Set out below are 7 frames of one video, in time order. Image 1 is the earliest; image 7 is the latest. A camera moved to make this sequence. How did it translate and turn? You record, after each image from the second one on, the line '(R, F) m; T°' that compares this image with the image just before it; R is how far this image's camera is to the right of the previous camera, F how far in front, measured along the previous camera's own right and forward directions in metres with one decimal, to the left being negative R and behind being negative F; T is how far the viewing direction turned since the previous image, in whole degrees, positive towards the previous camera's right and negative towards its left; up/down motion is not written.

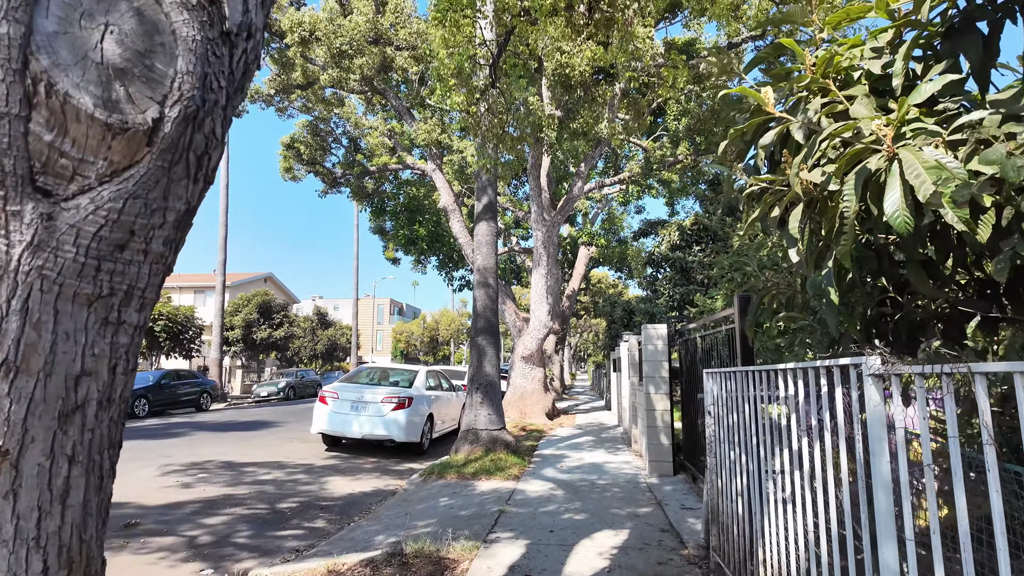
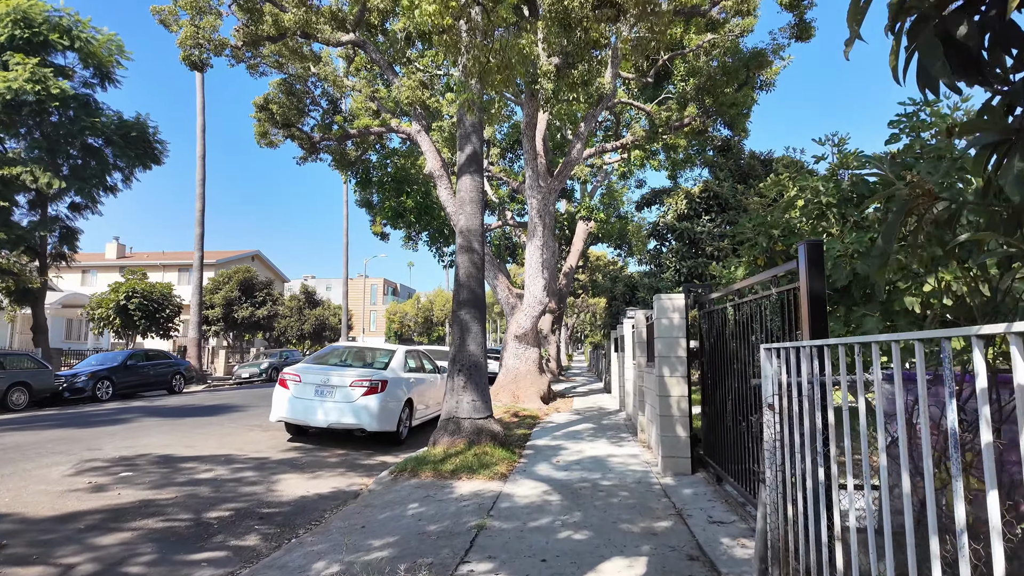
(+0.1, +1.4) m; 0°
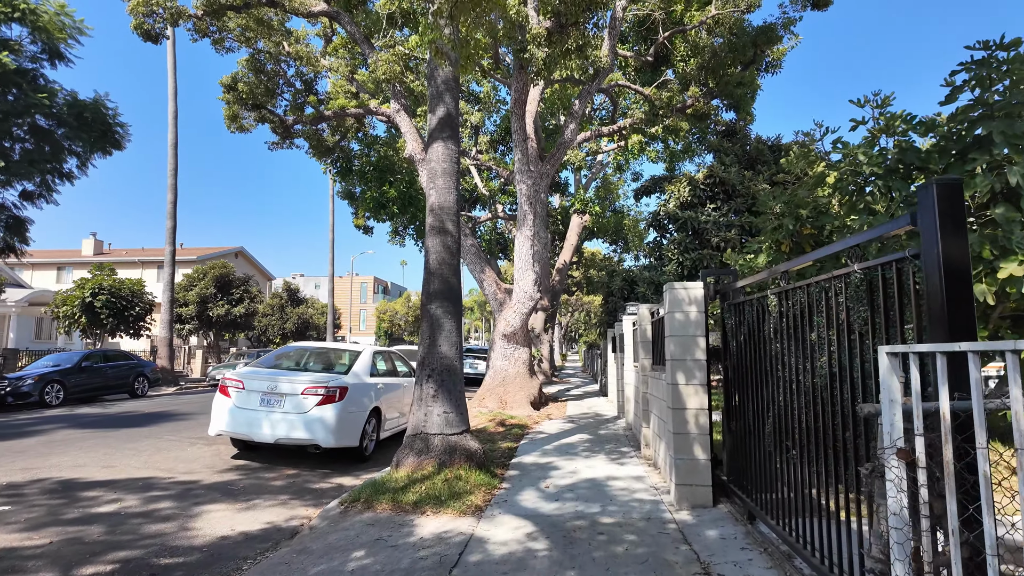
(+0.2, +1.3) m; +1°
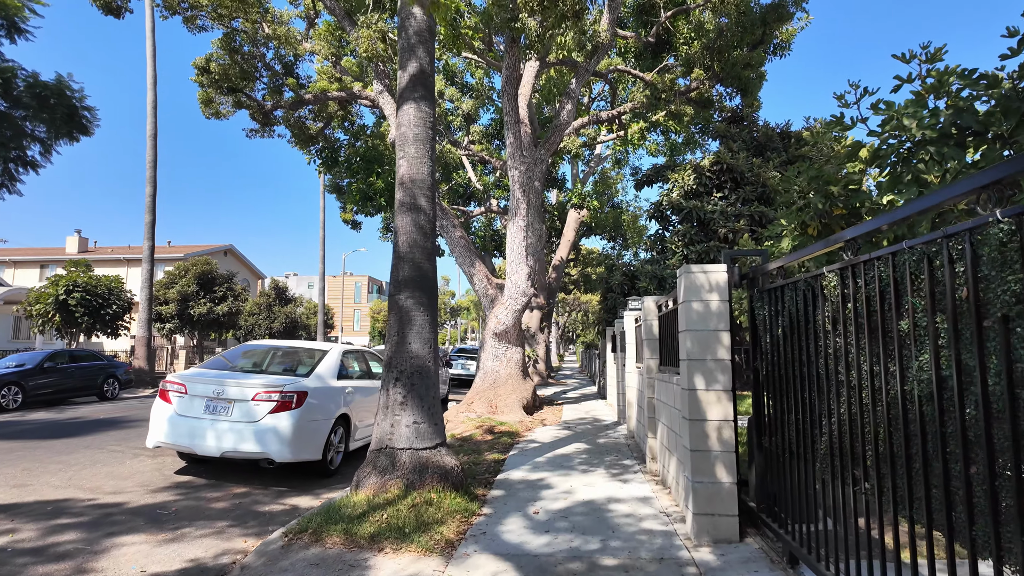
(+0.1, +1.0) m; 0°
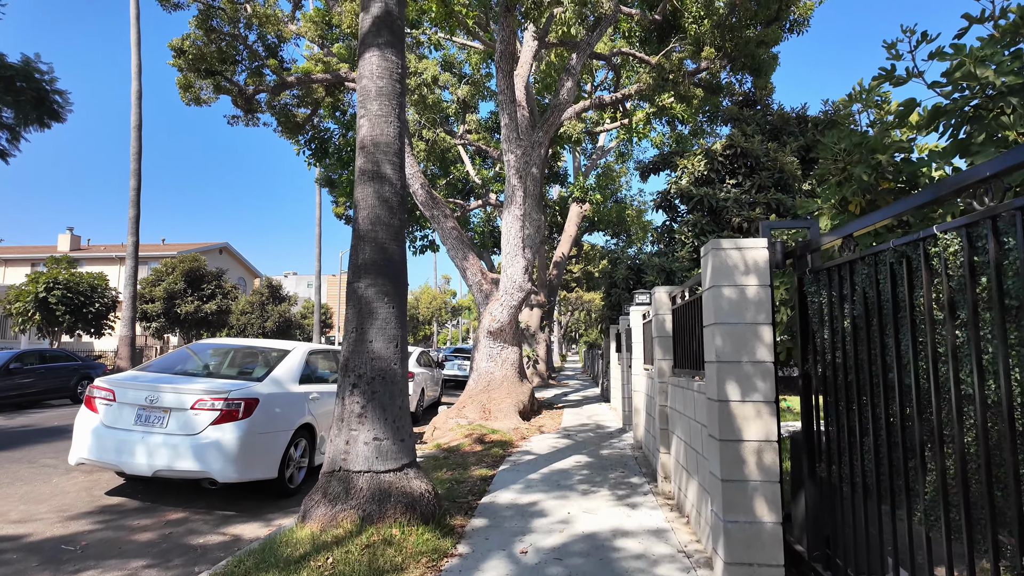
(+0.2, +1.0) m; 0°
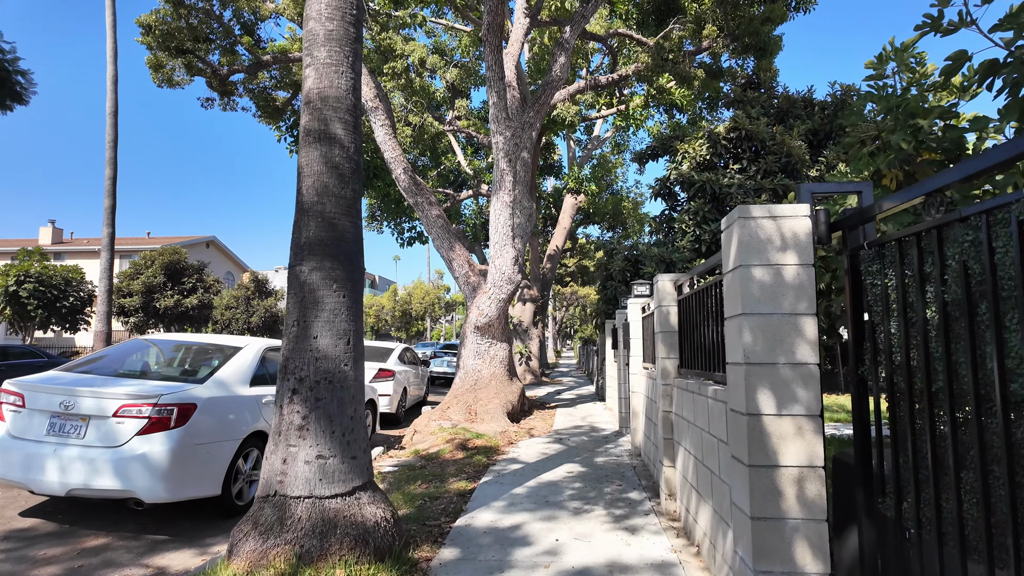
(+0.1, +0.8) m; 0°
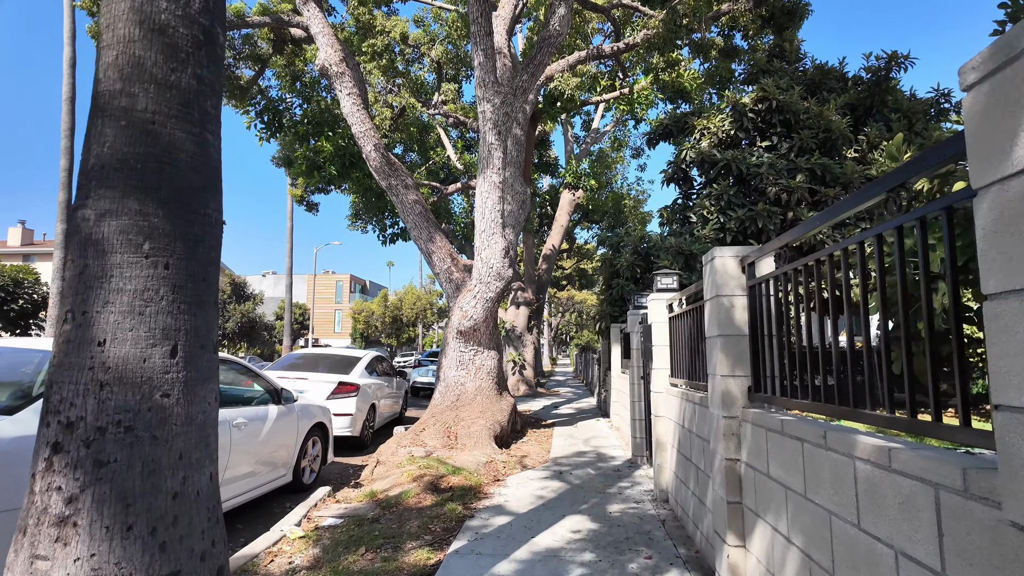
(+0.1, +1.7) m; 0°
